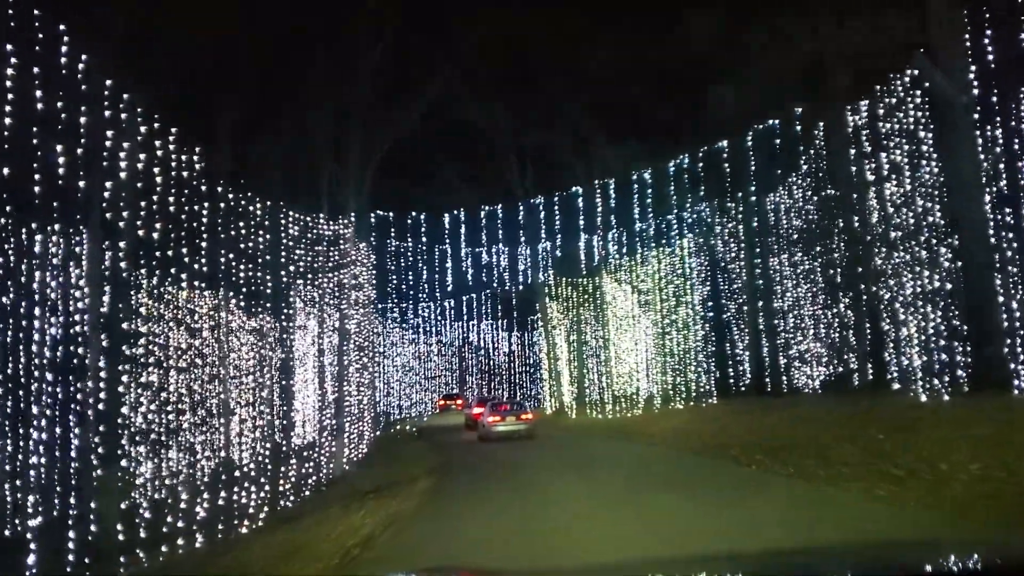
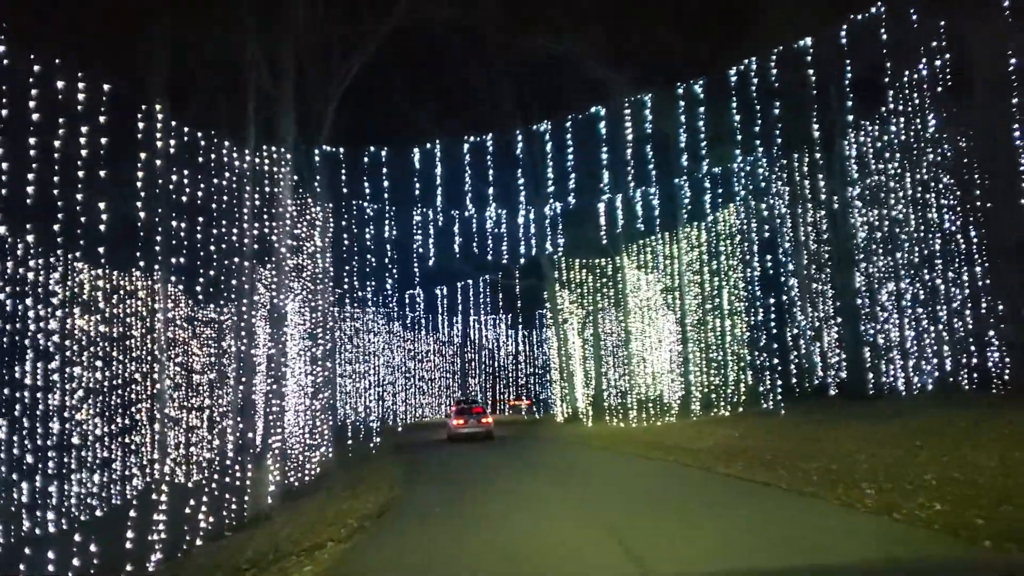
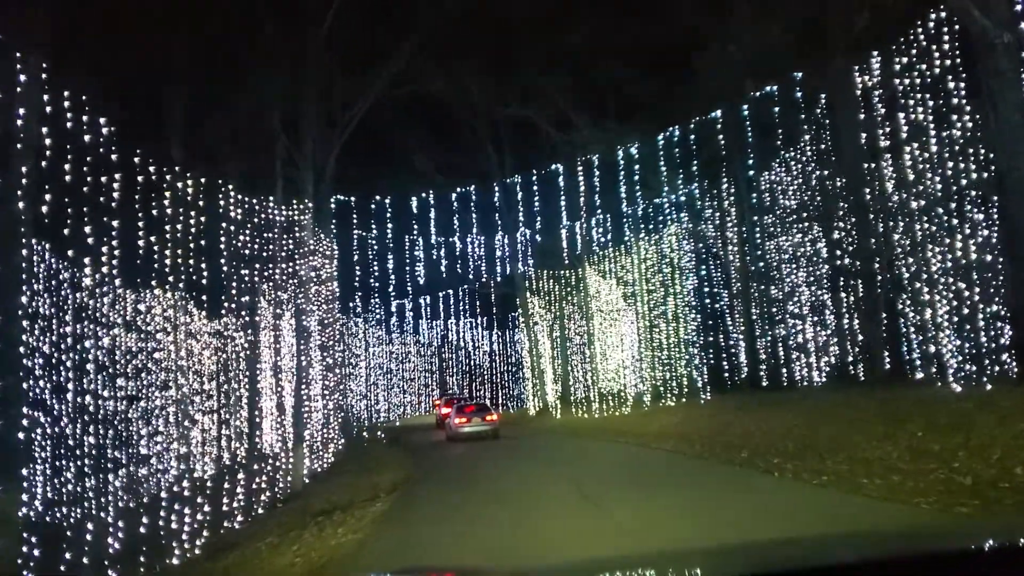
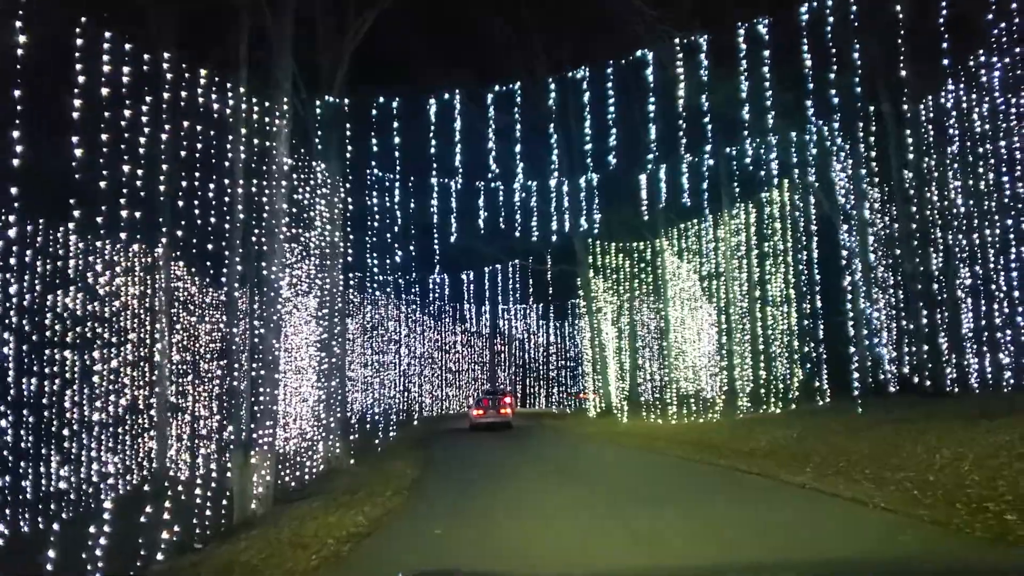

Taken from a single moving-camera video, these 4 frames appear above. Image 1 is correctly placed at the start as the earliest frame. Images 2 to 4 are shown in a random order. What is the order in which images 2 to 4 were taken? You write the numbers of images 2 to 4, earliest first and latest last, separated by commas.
3, 2, 4
